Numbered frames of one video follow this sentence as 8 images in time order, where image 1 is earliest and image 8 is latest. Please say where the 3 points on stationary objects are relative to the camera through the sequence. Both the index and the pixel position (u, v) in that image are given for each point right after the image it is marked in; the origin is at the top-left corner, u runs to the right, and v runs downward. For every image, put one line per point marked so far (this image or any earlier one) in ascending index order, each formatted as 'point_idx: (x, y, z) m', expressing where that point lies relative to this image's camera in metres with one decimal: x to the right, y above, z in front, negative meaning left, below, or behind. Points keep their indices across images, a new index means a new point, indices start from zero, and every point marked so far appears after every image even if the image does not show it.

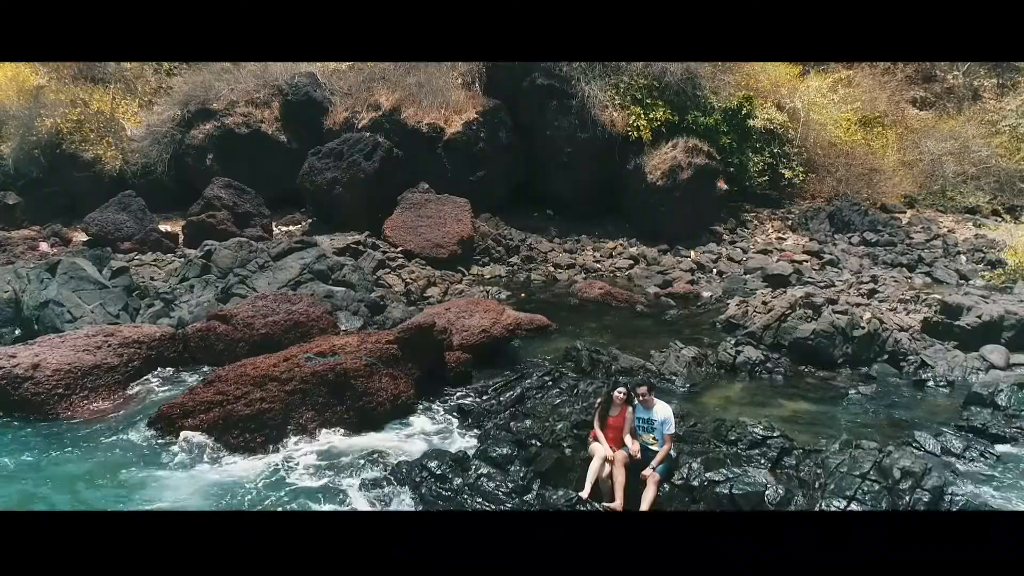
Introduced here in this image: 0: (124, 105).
0: (-3.2, +1.5, +6.0) m
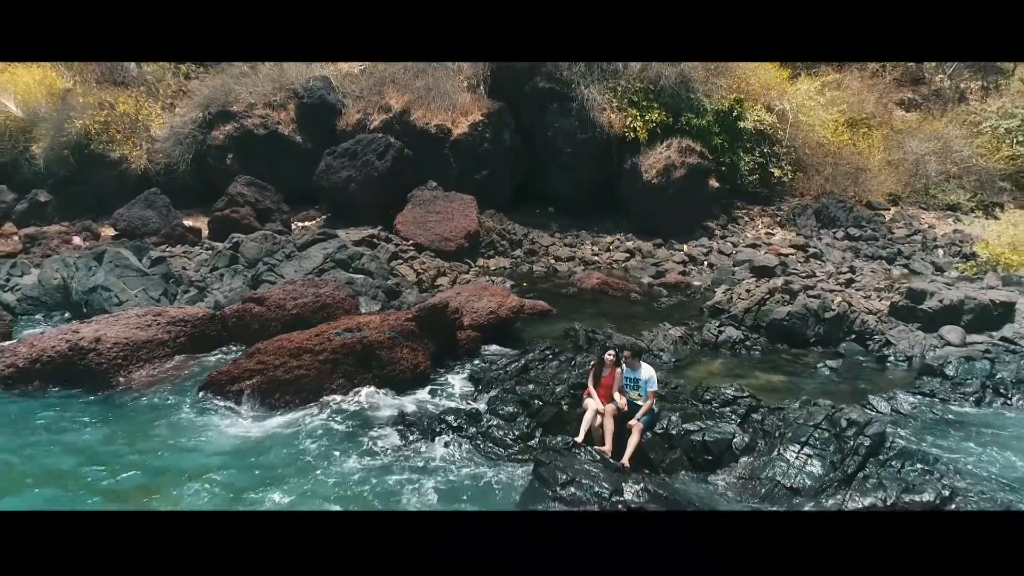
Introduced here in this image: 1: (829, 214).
0: (-3.2, +1.6, +6.4) m
1: (+2.6, +0.6, +5.9) m
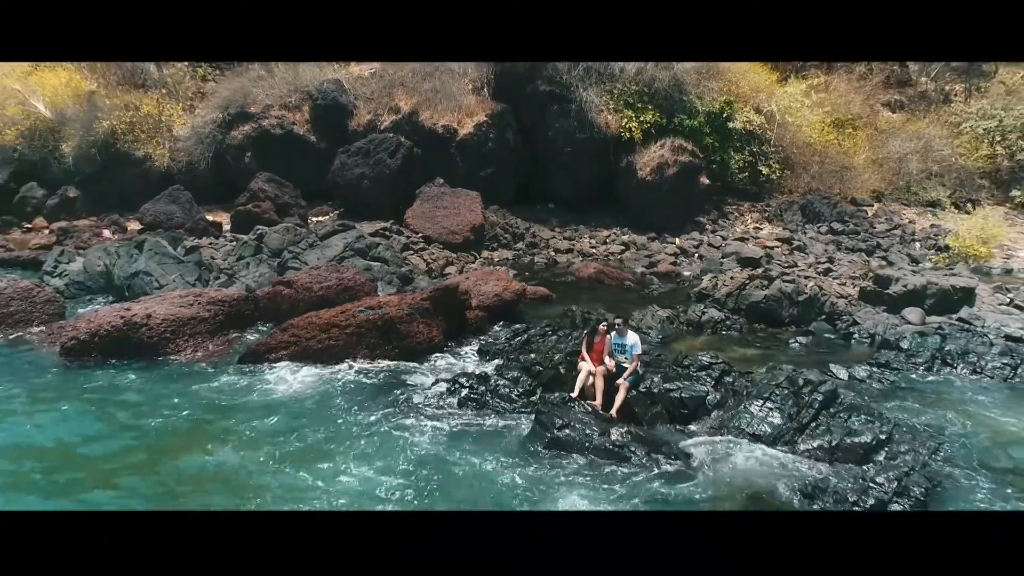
0: (-3.2, +1.7, +6.8) m
1: (+2.6, +0.7, +6.3) m
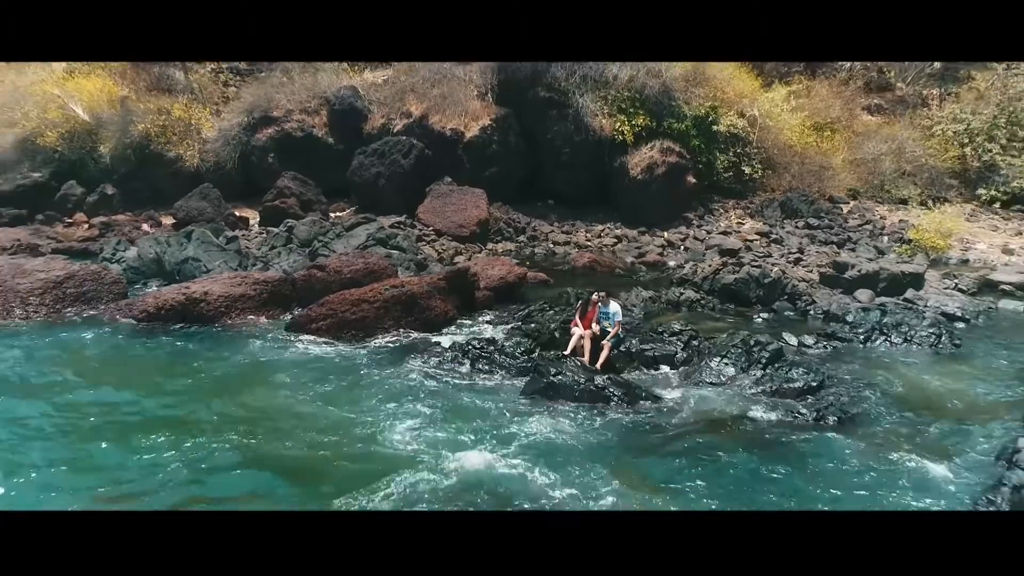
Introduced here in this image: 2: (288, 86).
0: (-3.1, +1.8, +7.4) m
1: (+2.6, +0.8, +6.9) m
2: (-2.3, +2.1, +7.7) m
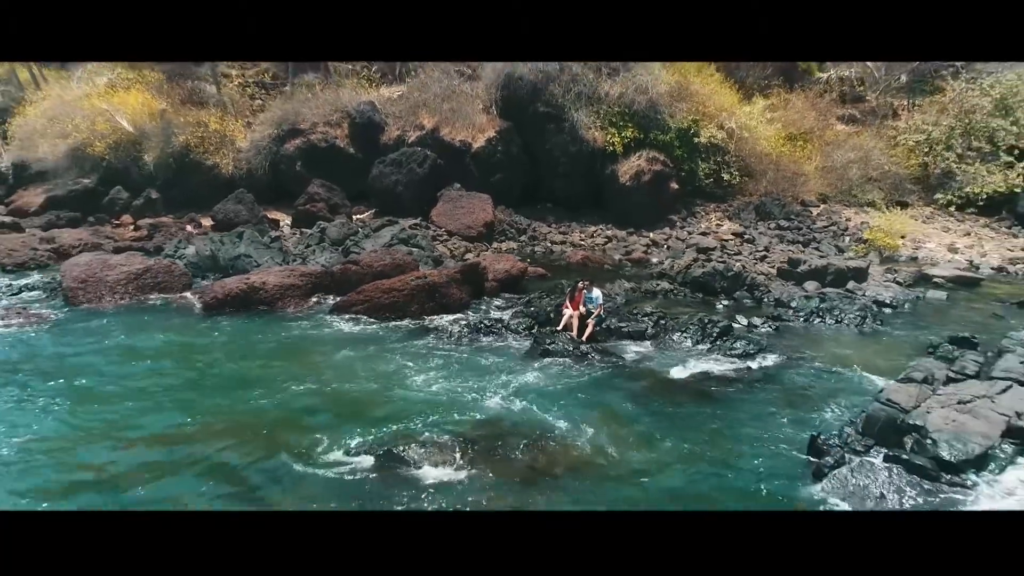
0: (-3.1, +1.8, +8.3) m
1: (+2.7, +0.8, +7.7) m
2: (-2.3, +2.2, +8.5) m
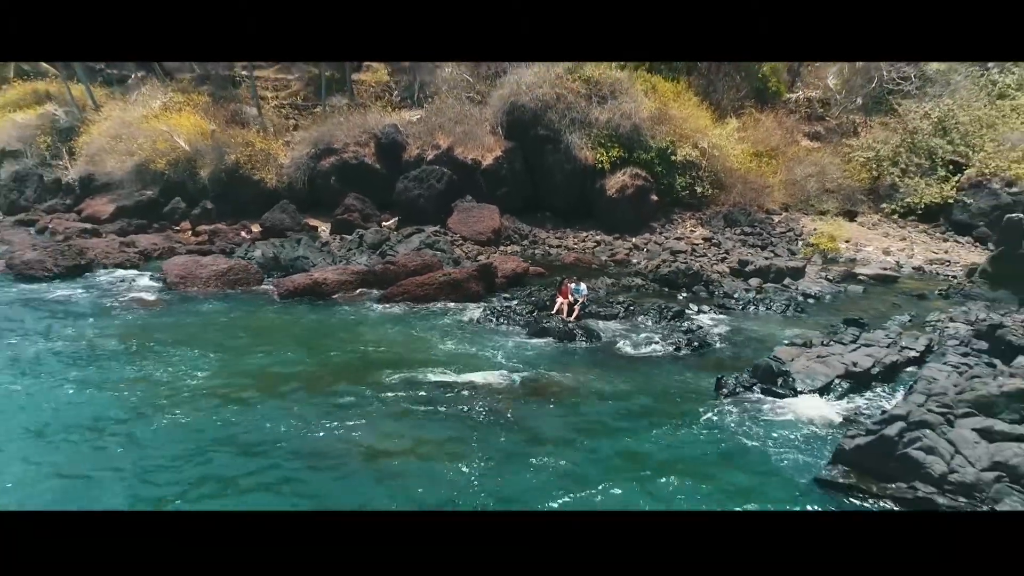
0: (-3.1, +1.9, +9.7) m
1: (+2.7, +0.9, +9.2) m
2: (-2.2, +2.2, +9.9) m
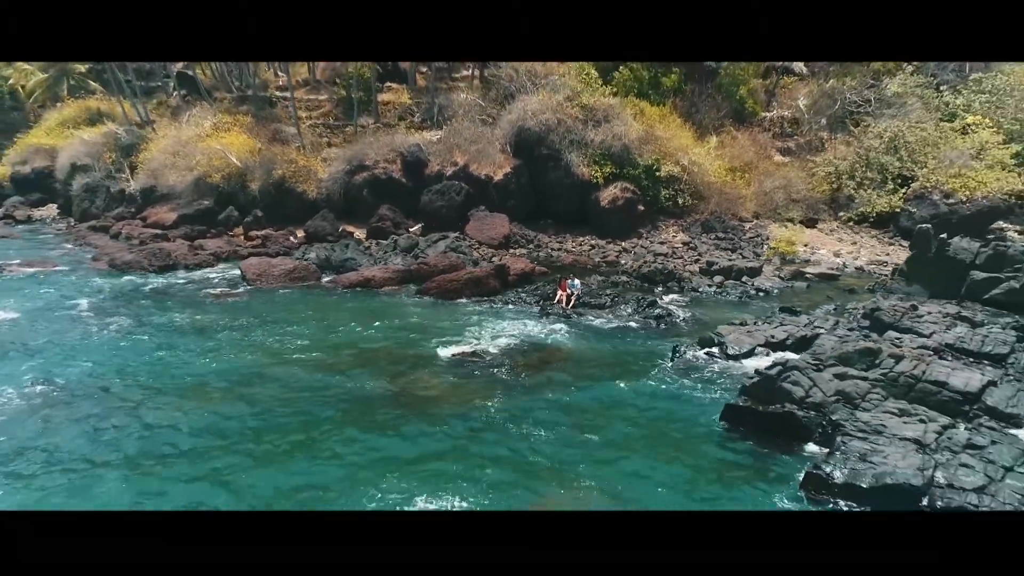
0: (-3.0, +1.9, +11.3) m
1: (+2.8, +0.9, +10.8) m
2: (-2.1, +2.3, +11.5) m
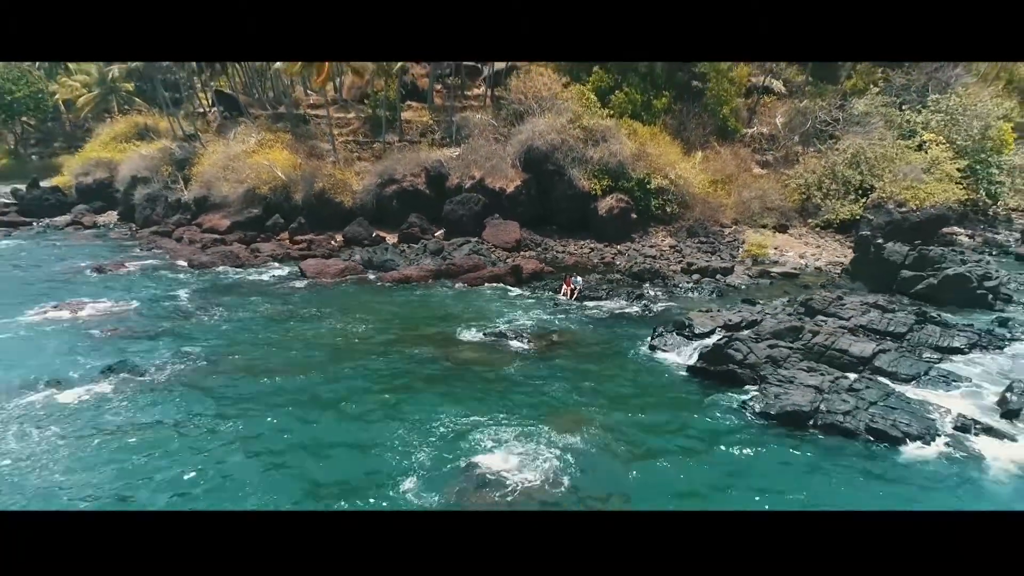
0: (-2.8, +2.0, +13.0) m
1: (+3.0, +1.0, +12.5) m
2: (-2.0, +2.3, +13.3) m
